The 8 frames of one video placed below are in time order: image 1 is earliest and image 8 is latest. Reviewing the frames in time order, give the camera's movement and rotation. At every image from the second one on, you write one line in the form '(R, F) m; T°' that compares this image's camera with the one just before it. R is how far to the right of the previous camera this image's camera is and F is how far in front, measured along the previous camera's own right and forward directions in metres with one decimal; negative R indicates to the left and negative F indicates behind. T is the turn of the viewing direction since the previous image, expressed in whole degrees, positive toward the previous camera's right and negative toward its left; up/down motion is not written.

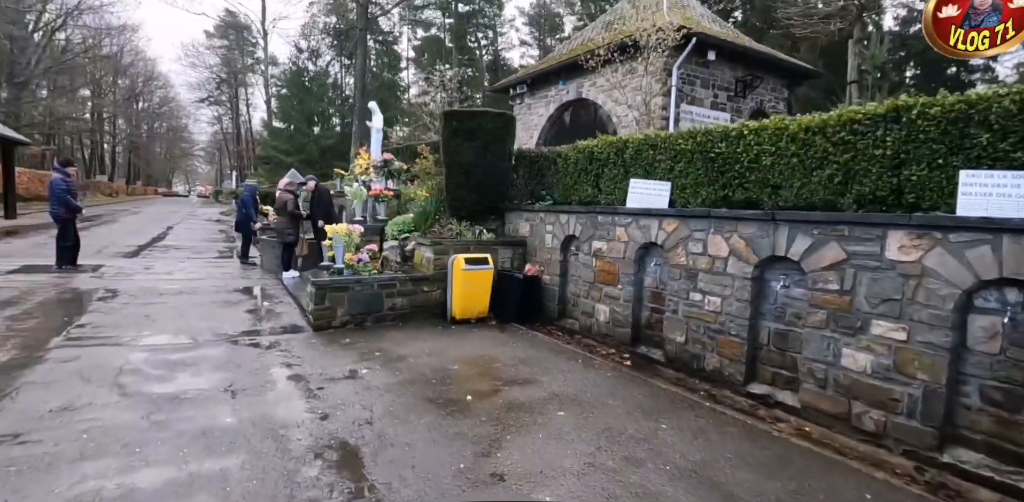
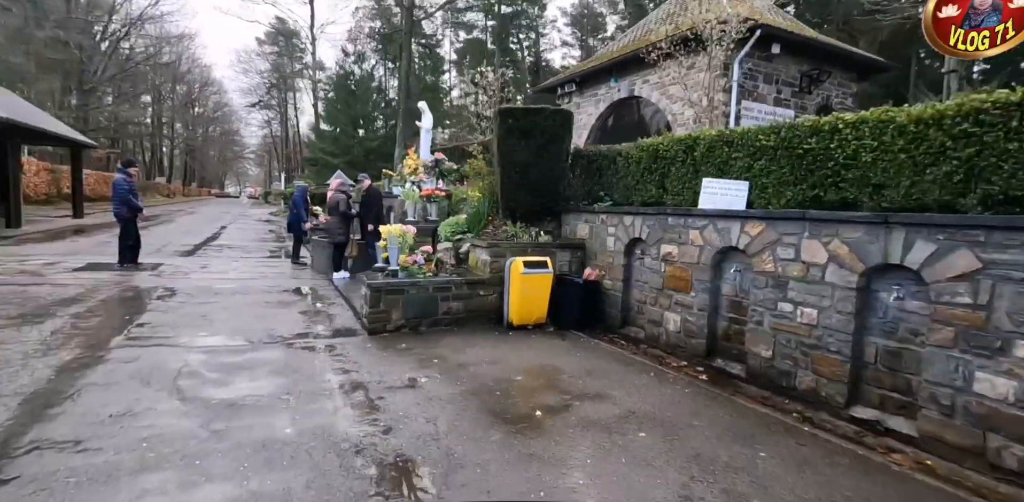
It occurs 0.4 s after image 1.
(-0.3, +0.3) m; -4°
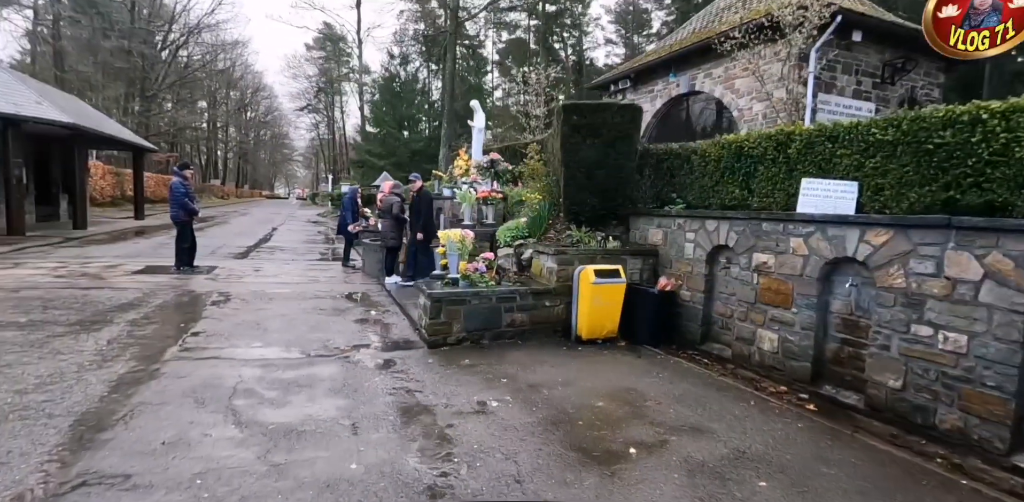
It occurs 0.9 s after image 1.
(-0.3, +0.4) m; -4°
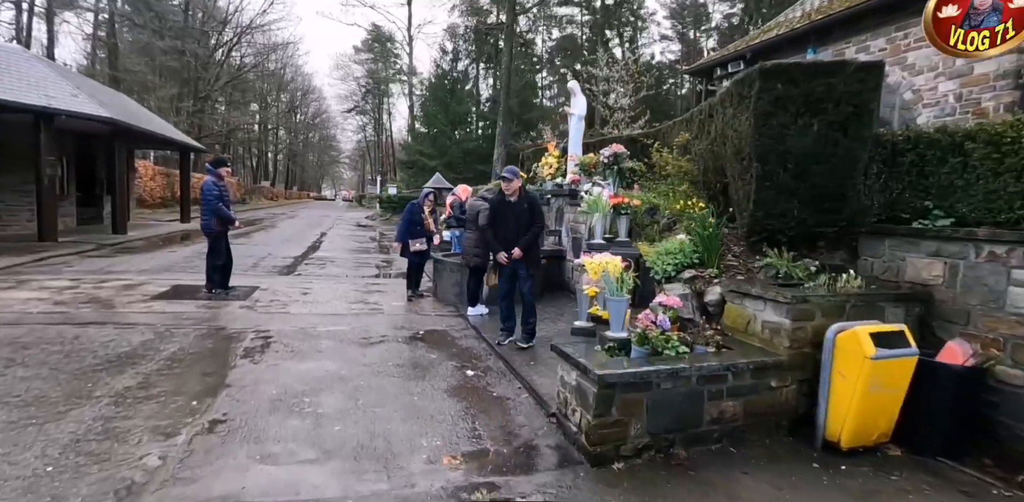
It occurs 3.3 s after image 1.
(-1.1, +2.1) m; -4°
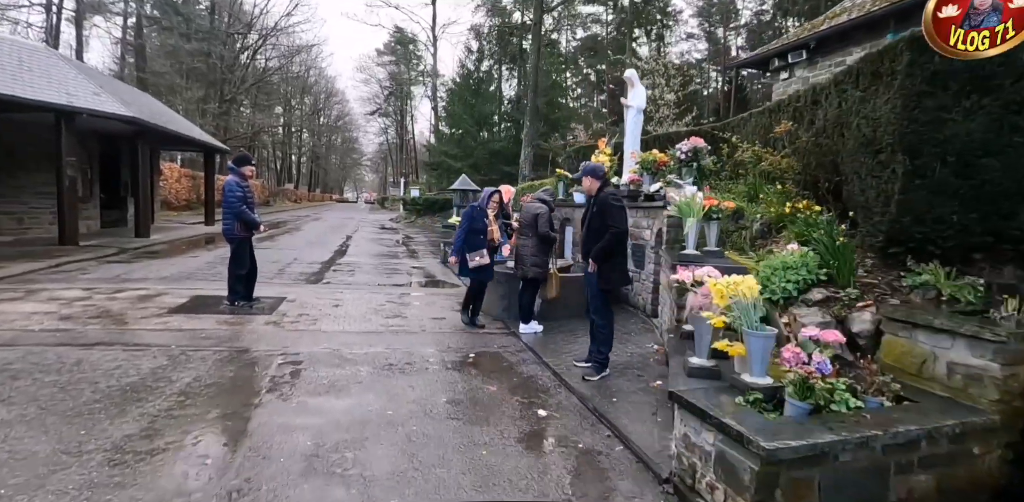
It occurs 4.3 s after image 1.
(-0.4, +0.8) m; -2°
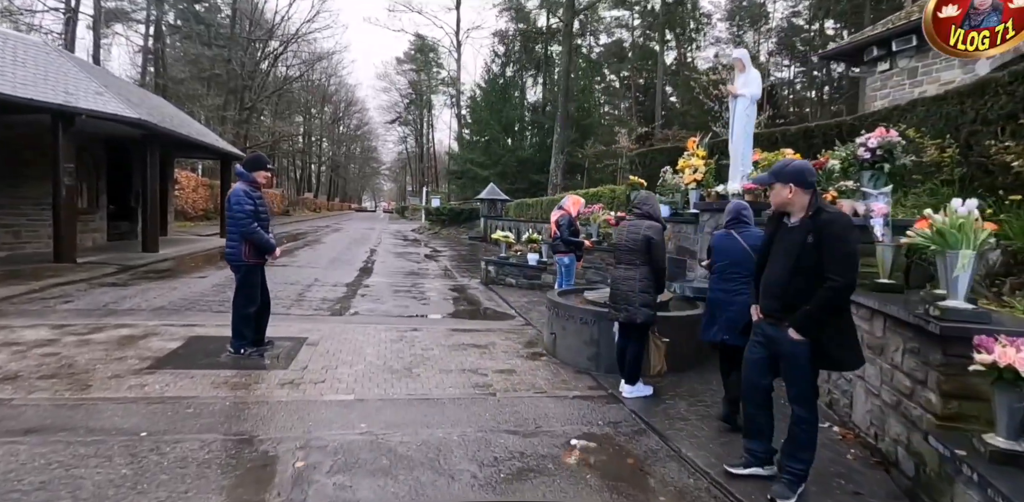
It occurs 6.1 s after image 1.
(-0.7, +1.5) m; -2°
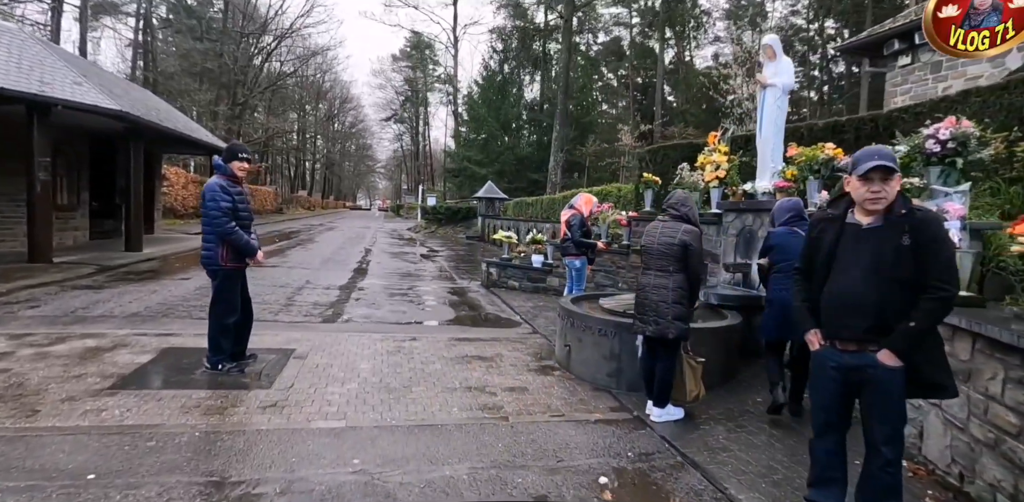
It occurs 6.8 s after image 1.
(-0.1, +0.5) m; +1°
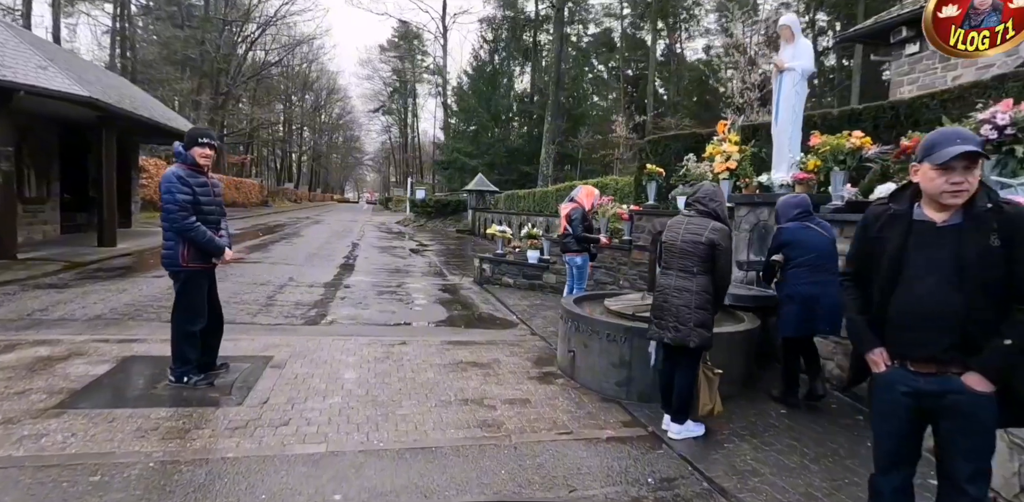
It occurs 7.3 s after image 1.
(-0.1, +0.4) m; +1°
